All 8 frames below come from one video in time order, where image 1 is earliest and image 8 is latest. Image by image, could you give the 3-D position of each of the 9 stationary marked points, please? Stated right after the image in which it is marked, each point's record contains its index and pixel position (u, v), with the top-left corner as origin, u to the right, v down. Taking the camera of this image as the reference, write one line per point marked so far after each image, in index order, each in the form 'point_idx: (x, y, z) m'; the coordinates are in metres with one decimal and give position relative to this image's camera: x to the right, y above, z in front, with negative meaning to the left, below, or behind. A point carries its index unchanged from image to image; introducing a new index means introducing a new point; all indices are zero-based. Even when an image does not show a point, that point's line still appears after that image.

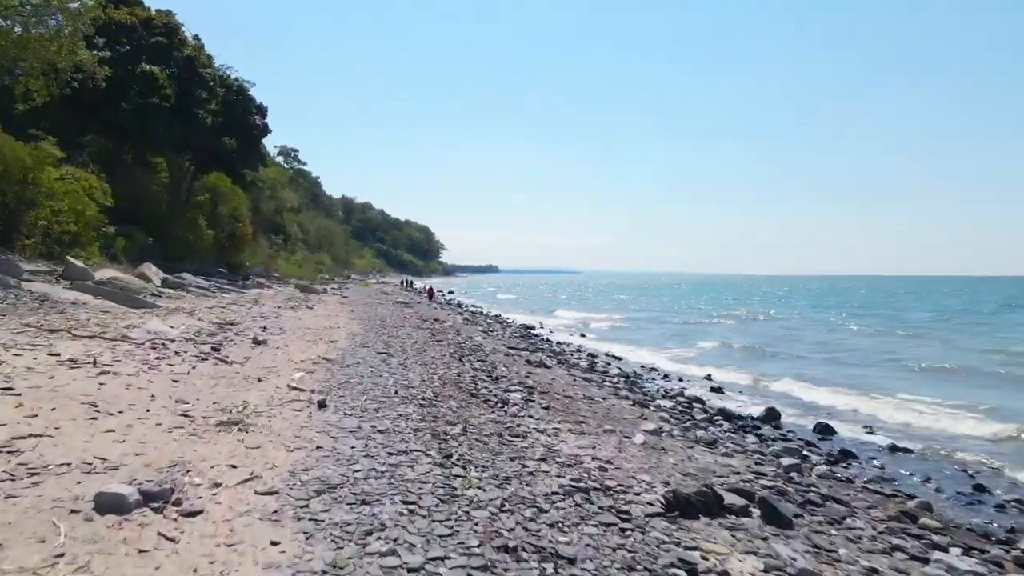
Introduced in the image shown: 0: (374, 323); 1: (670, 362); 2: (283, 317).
0: (-2.9, -0.7, +17.1) m
1: (+2.7, -1.3, +14.0) m
2: (-4.7, -0.6, +16.5) m
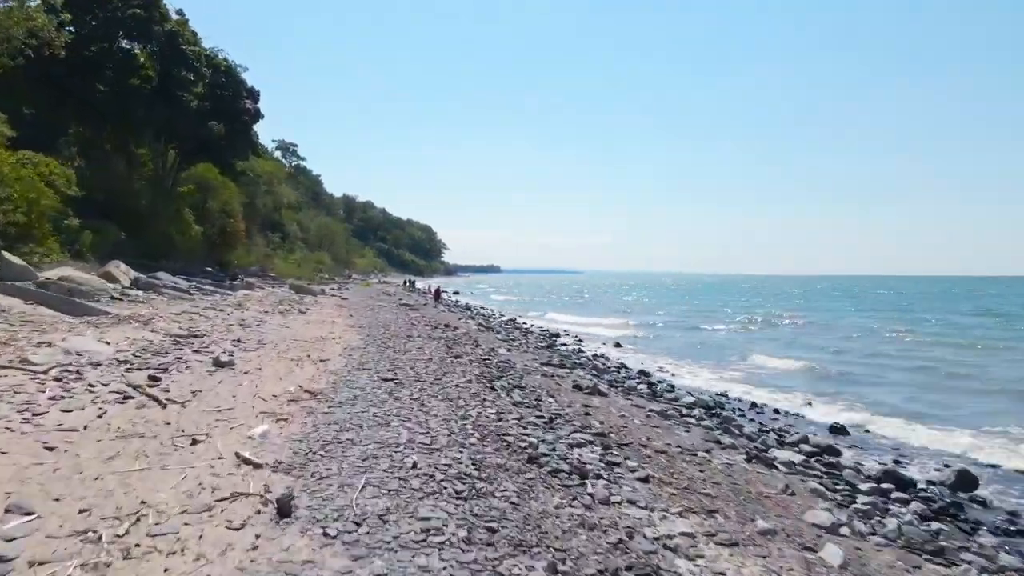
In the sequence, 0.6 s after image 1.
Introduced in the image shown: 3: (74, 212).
0: (-2.4, -0.8, +14.4) m
1: (+3.2, -1.4, +11.3) m
2: (-4.2, -0.6, +13.8) m
3: (-10.8, +1.9, +19.8) m
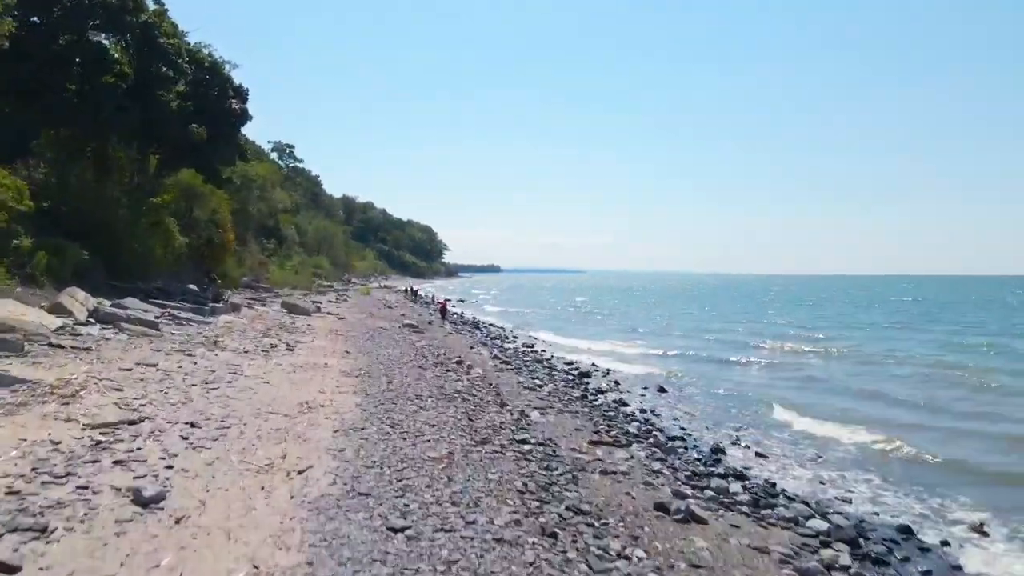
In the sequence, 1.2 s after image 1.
0: (-2.0, -1.4, +11.7) m
1: (+3.7, -2.0, +8.6) m
2: (-3.7, -1.3, +11.1) m
3: (-10.4, +1.2, +17.1) m
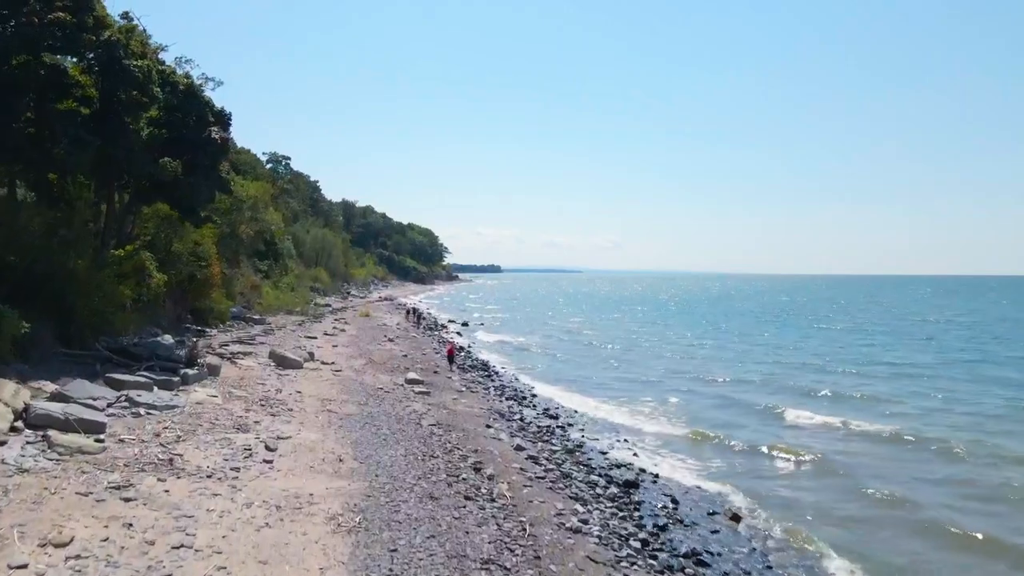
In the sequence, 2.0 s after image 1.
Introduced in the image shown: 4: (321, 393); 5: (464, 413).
0: (-1.4, -2.9, +8.6) m
1: (+4.2, -3.5, +5.5) m
2: (-3.2, -2.7, +8.0) m
3: (-9.8, -0.2, +14.0) m
4: (-4.7, -2.6, +19.6) m
5: (-1.1, -3.0, +19.3) m
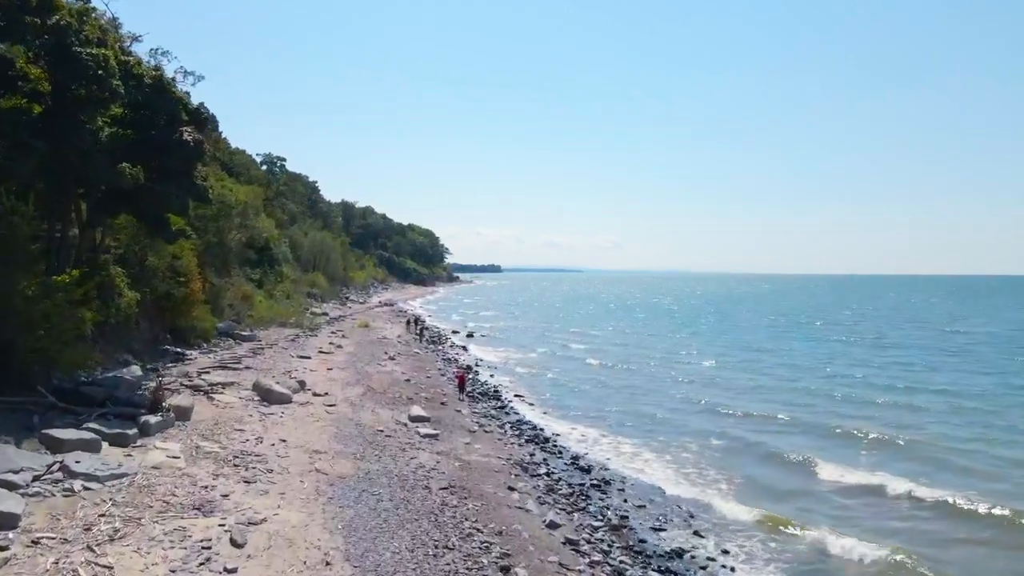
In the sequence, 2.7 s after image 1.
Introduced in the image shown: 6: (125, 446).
0: (-1.0, -3.5, +5.5) m
1: (+4.7, -4.1, +2.4) m
2: (-2.7, -3.3, +5.0) m
3: (-9.3, -0.8, +11.0) m
4: (-4.2, -3.2, +16.6) m
5: (-0.7, -3.6, +16.2) m
6: (-6.9, -2.8, +14.4) m
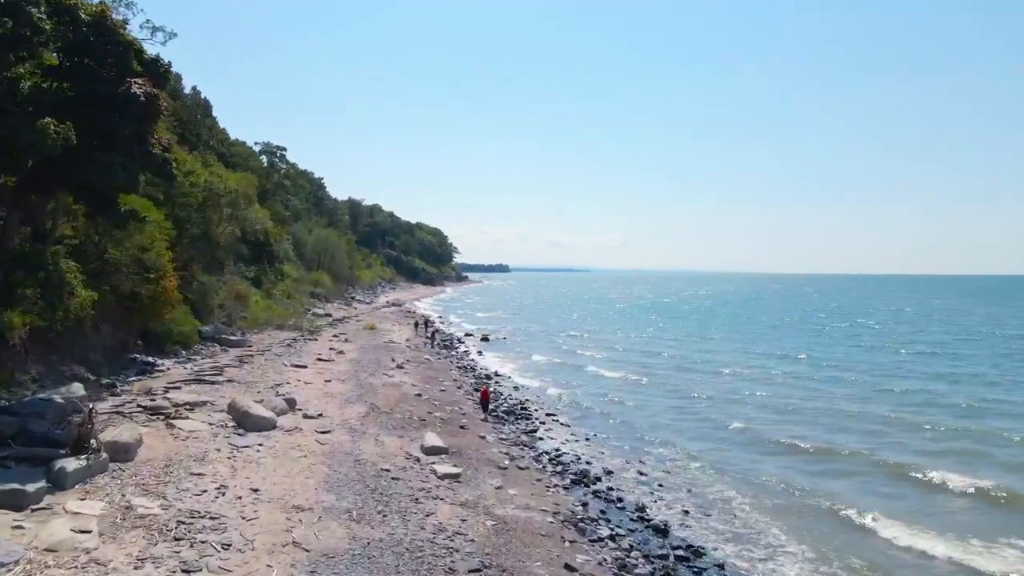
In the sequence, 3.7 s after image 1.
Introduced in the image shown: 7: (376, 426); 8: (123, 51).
0: (-0.3, -3.5, +1.2) m
1: (+5.3, -4.0, -1.9) m
2: (-2.1, -3.3, +0.7) m
3: (-8.6, -0.8, +6.7) m
4: (-3.4, -3.1, +12.3) m
5: (+0.1, -3.6, +11.9) m
6: (-6.2, -2.7, +10.1) m
7: (-3.1, -3.2, +18.5) m
8: (-7.5, +4.6, +15.7) m
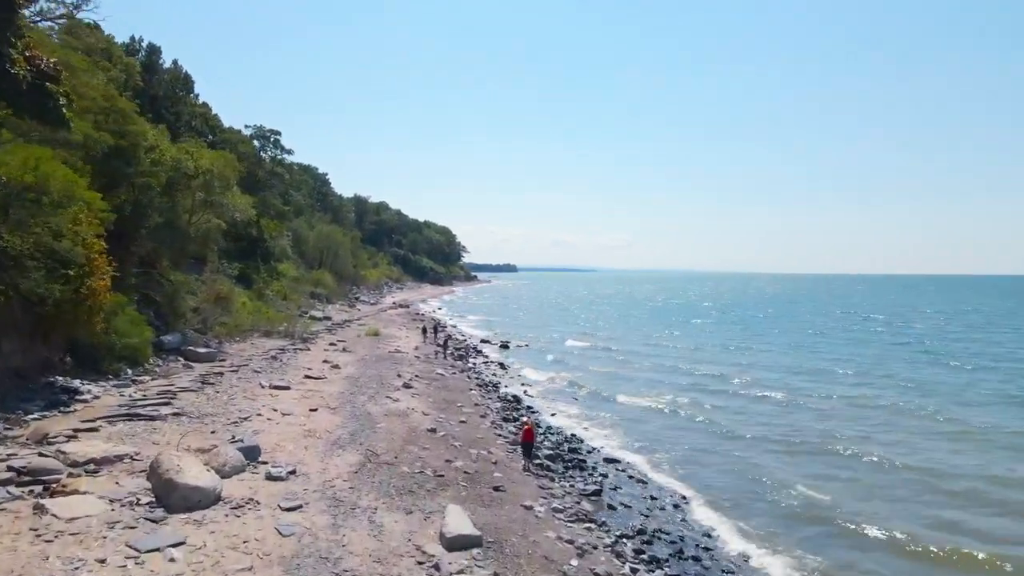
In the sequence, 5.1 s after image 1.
0: (+0.5, -3.5, -4.7) m
1: (+6.0, -4.1, -7.9) m
2: (-1.3, -3.3, -5.3) m
3: (-7.8, -0.8, +0.9) m
4: (-2.5, -3.1, +6.4) m
5: (+1.0, -3.6, +5.9) m
6: (-5.3, -2.7, +4.2) m
7: (-2.2, -3.2, +12.6) m
8: (-6.6, +4.6, +9.8) m
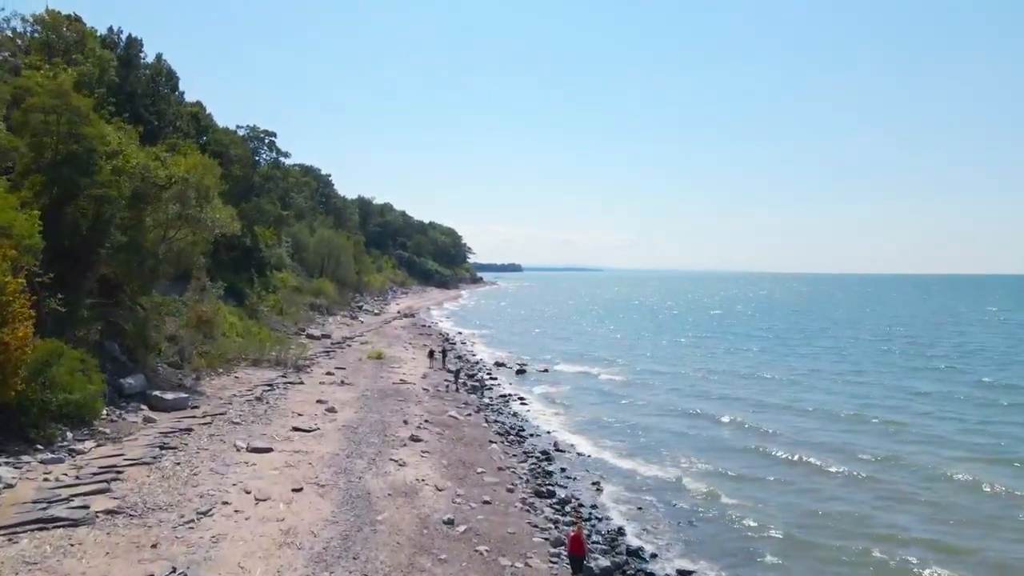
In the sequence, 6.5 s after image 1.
0: (+1.1, -4.4, -8.9) m
1: (+6.6, -5.0, -12.1) m
2: (-0.7, -4.2, -9.4) m
3: (-7.2, -1.7, -3.2) m
4: (-1.9, -4.0, +2.2) m
5: (+1.6, -4.5, +1.8) m
6: (-4.7, -3.6, +0.1) m
7: (-1.5, -4.1, +8.5) m
8: (-6.0, +3.7, +5.7) m
